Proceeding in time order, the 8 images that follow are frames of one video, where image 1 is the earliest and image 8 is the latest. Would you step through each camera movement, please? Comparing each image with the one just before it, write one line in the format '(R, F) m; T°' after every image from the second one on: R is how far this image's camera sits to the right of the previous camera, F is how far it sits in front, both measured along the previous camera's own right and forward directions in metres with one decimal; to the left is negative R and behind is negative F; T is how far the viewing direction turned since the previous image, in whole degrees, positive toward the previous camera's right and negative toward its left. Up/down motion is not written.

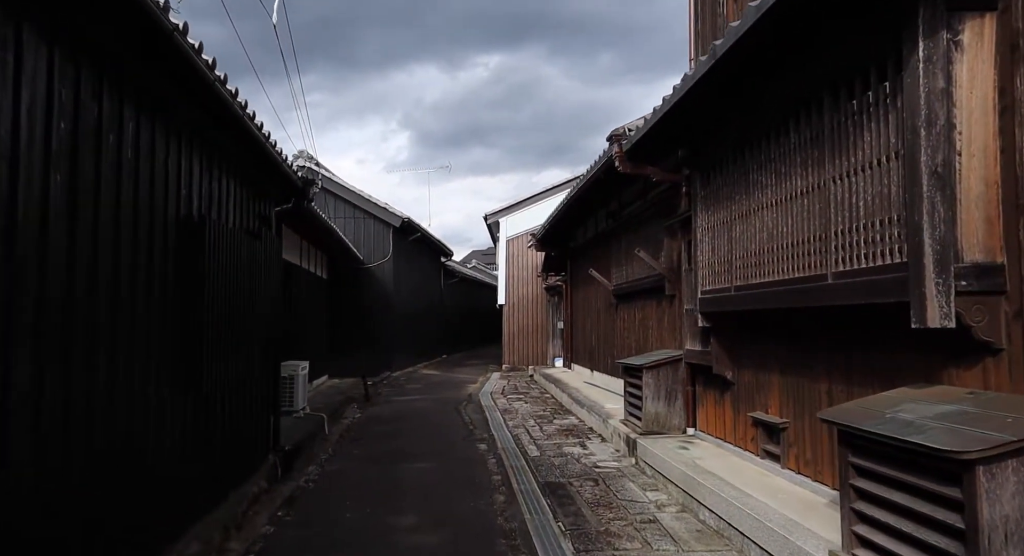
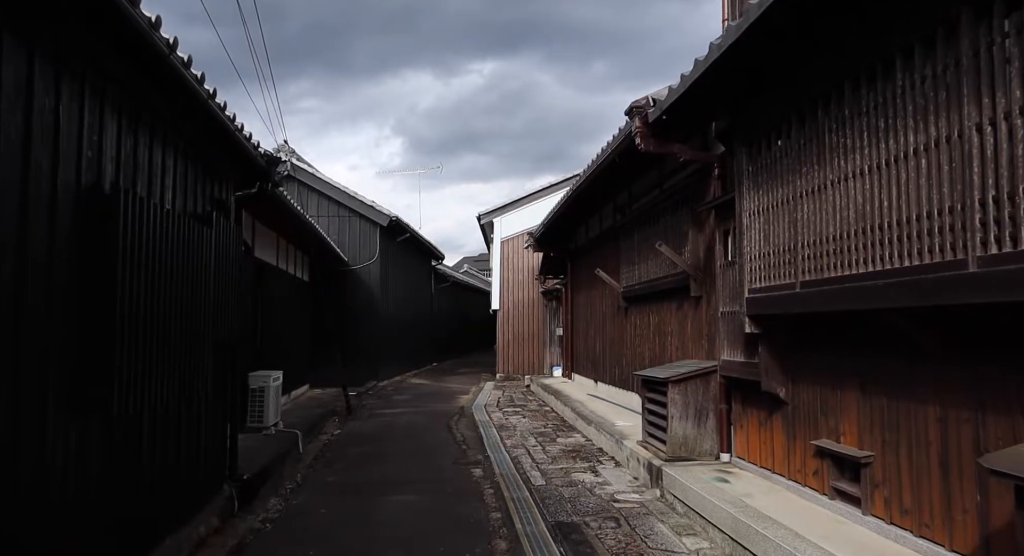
(-0.1, +1.0) m; +1°
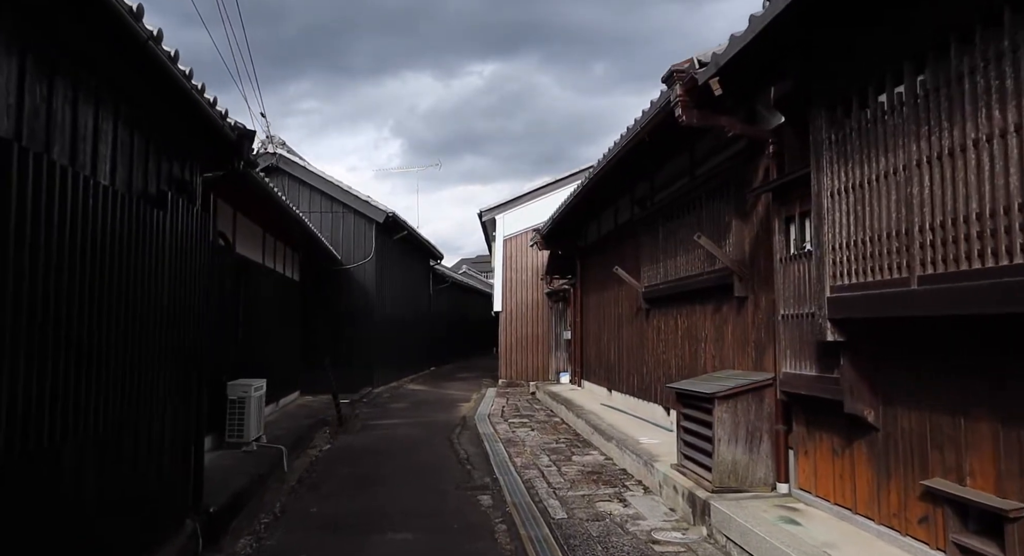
(-0.1, +0.9) m; 0°
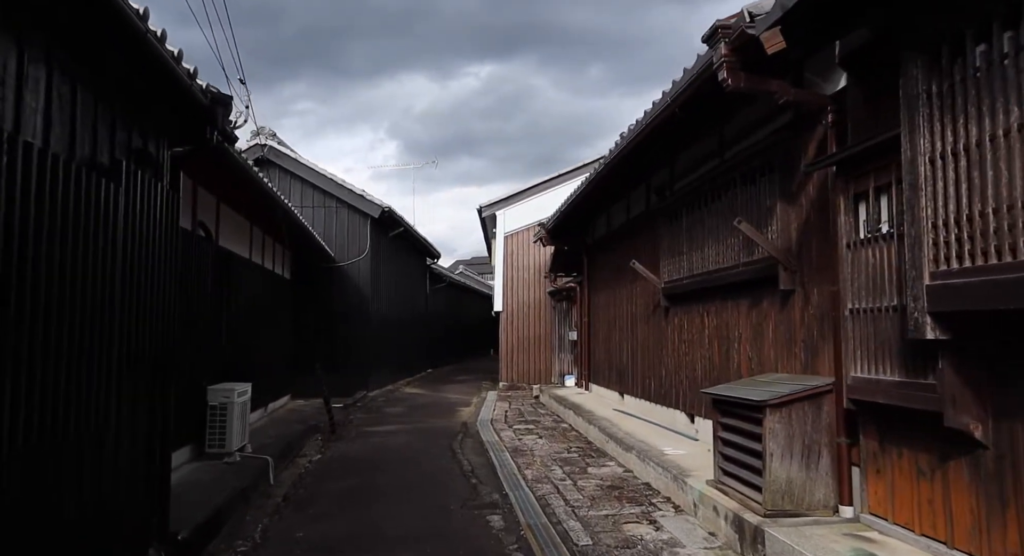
(-0.1, +0.7) m; 0°
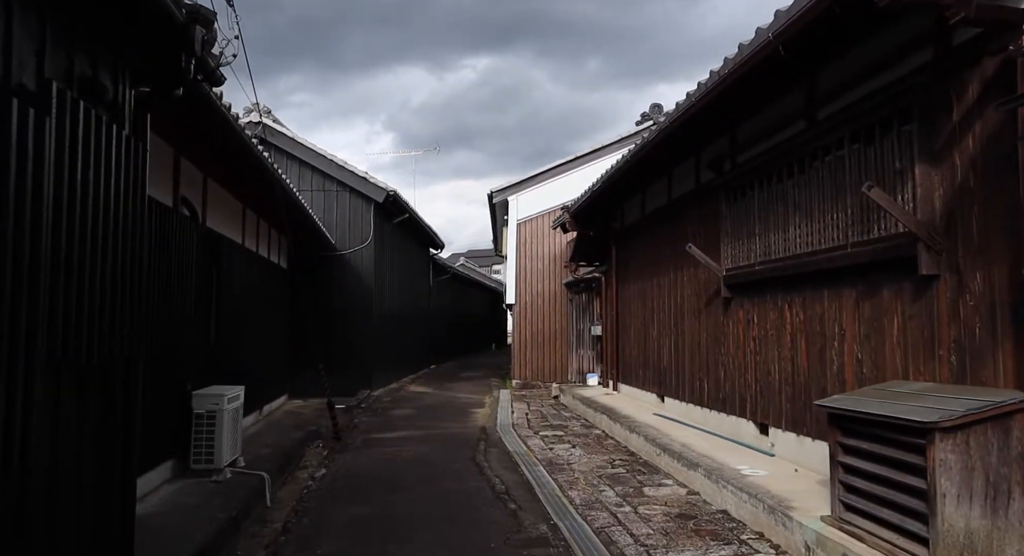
(-0.4, +1.1) m; 0°
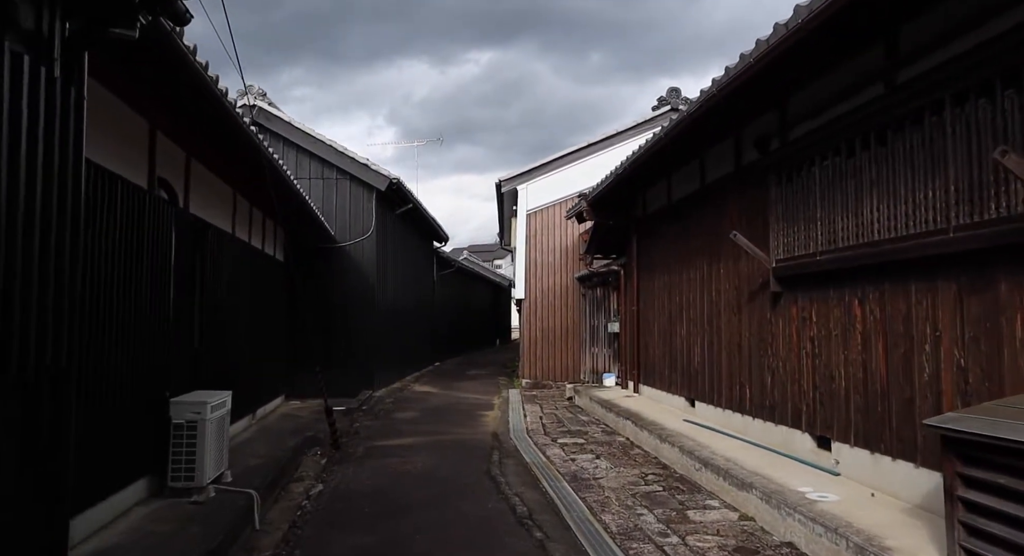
(-0.2, +0.8) m; 0°
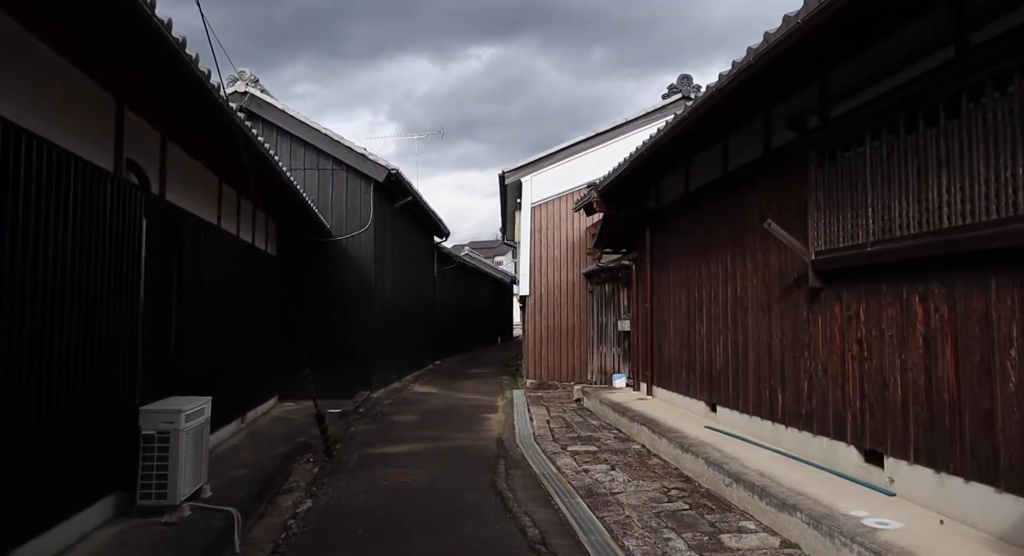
(-0.1, +0.6) m; 0°
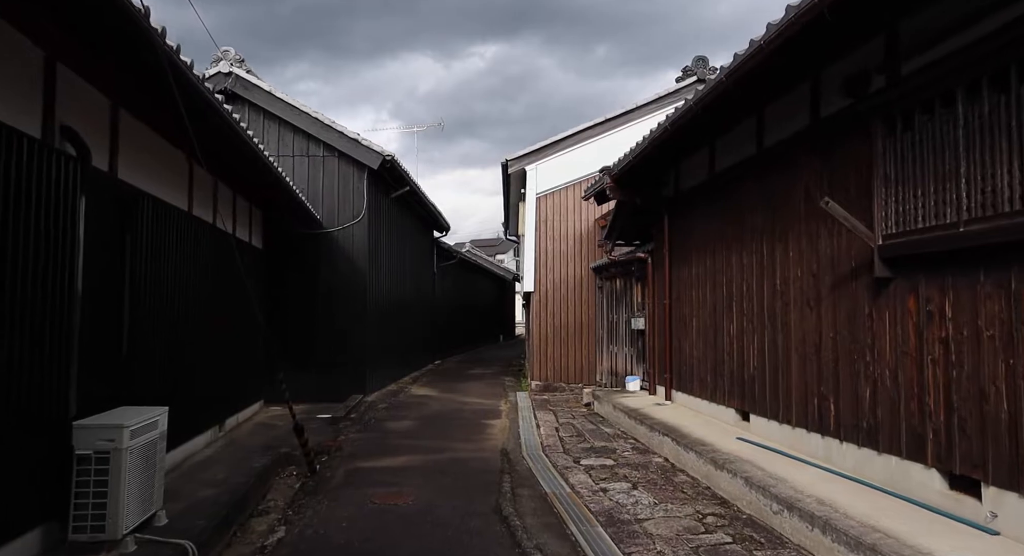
(0.0, +0.8) m; 0°
